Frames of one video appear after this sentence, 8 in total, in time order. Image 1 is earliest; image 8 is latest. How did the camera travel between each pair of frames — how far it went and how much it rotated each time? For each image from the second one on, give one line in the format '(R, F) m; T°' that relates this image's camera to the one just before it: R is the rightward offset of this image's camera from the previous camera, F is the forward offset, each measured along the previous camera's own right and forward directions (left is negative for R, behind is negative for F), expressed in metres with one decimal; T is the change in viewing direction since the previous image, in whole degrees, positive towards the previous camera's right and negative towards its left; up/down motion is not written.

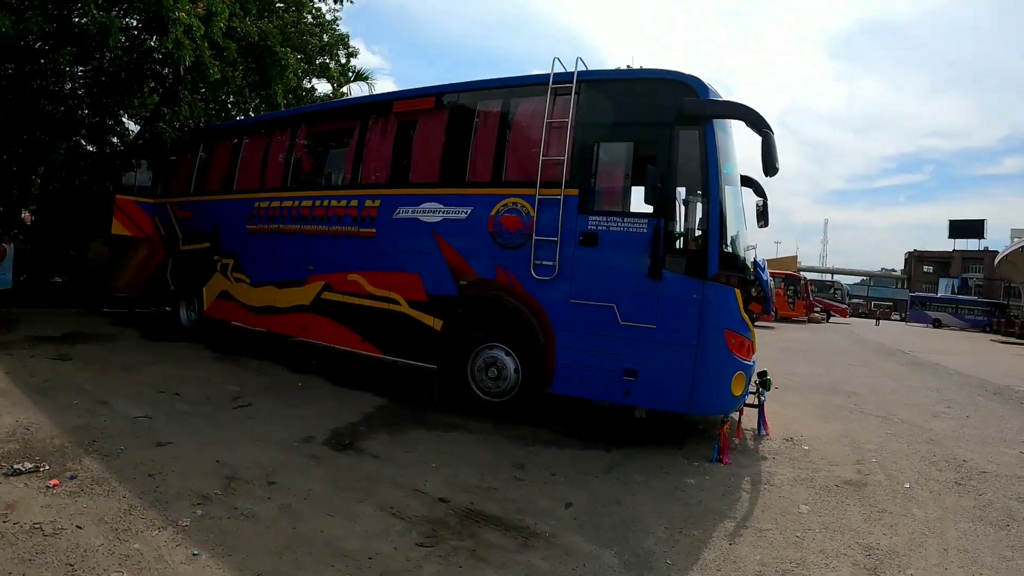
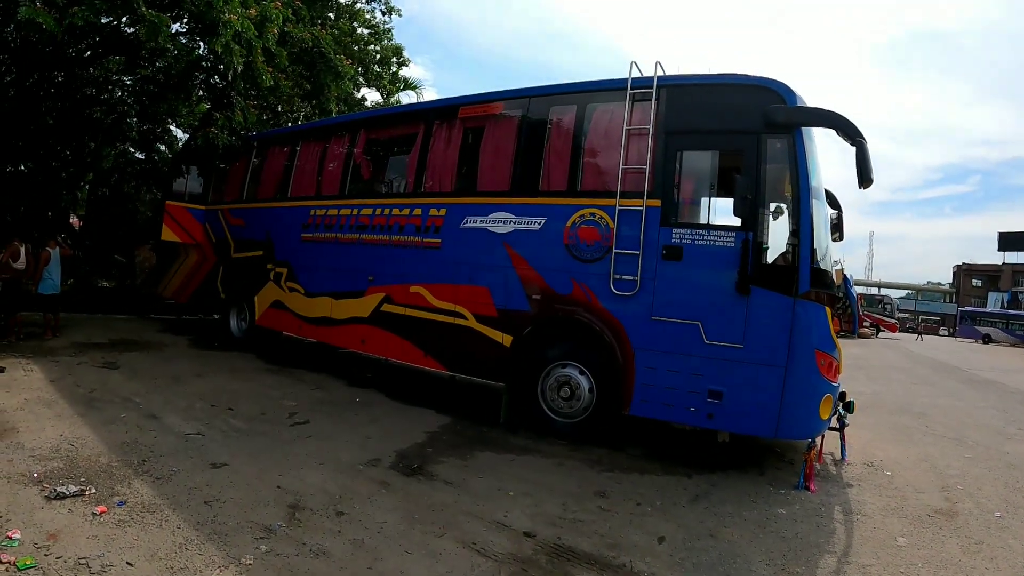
(-0.6, +0.2) m; -2°
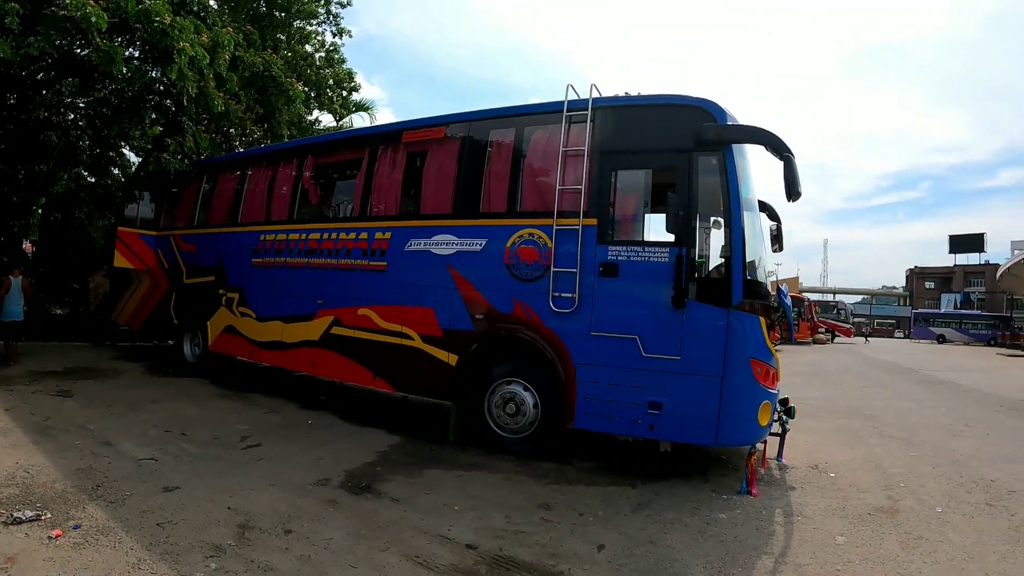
(+0.3, -0.1) m; +2°
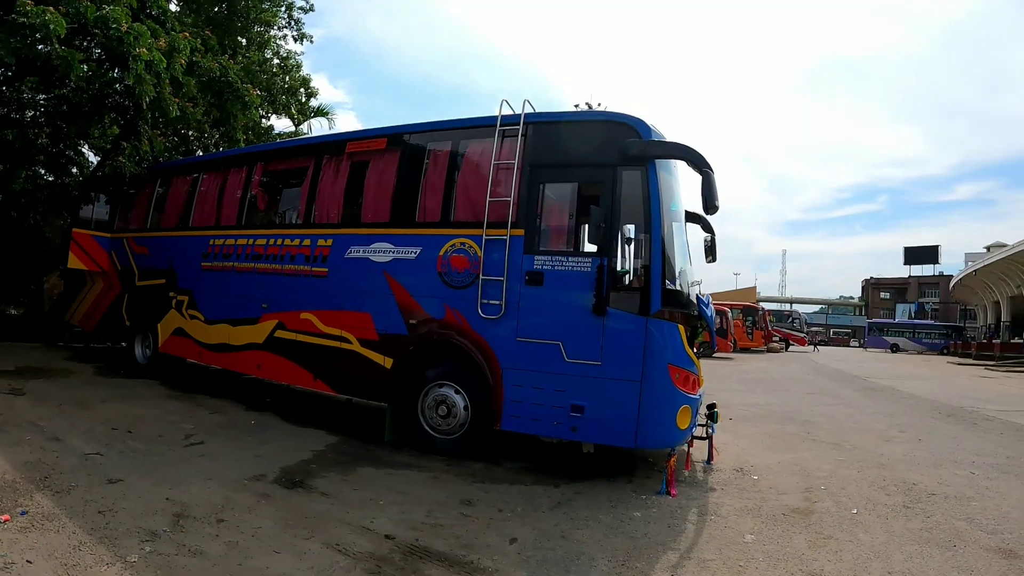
(+0.5, -0.3) m; +2°
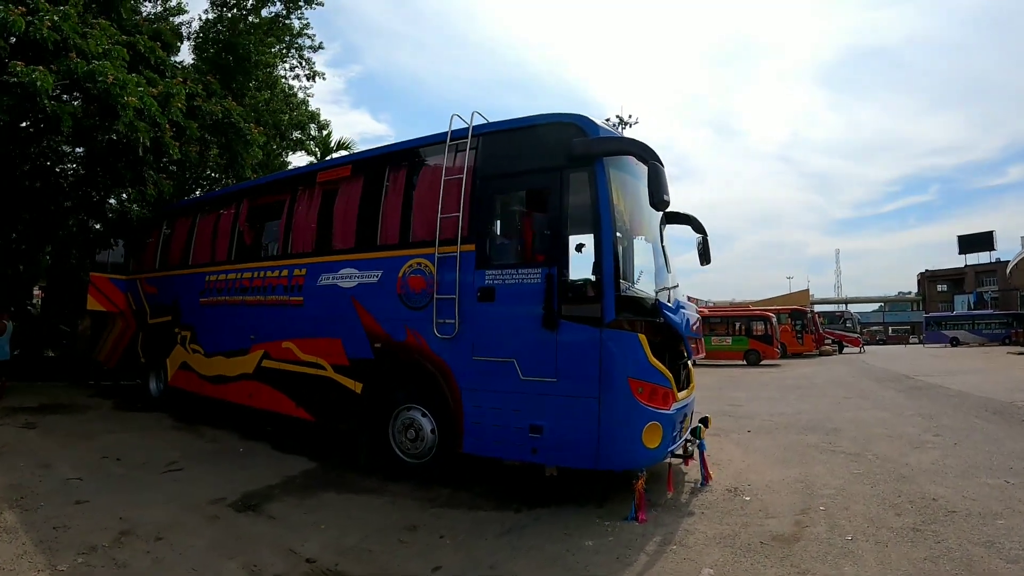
(+1.0, +0.2) m; -6°
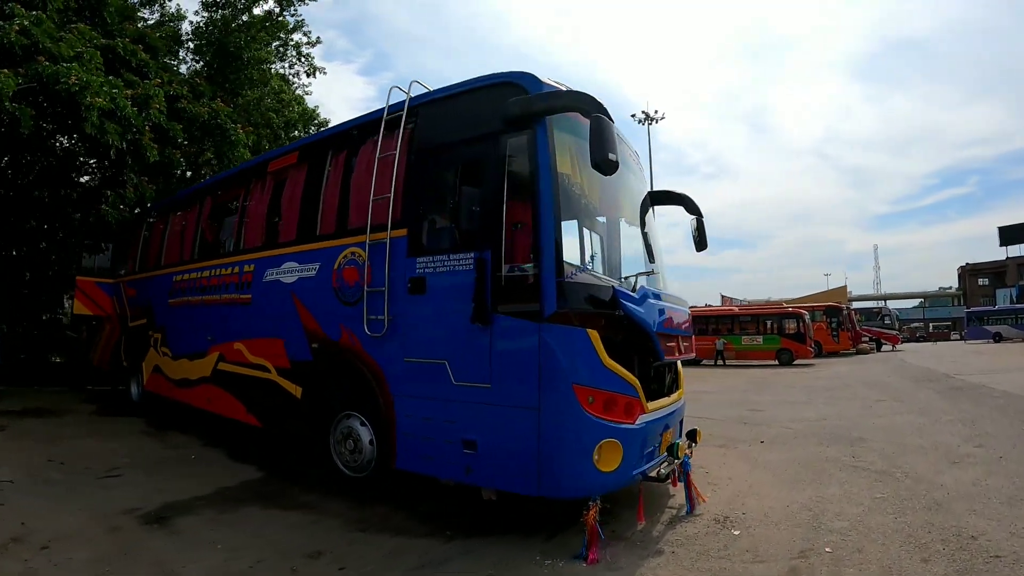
(+0.9, +0.7) m; -5°
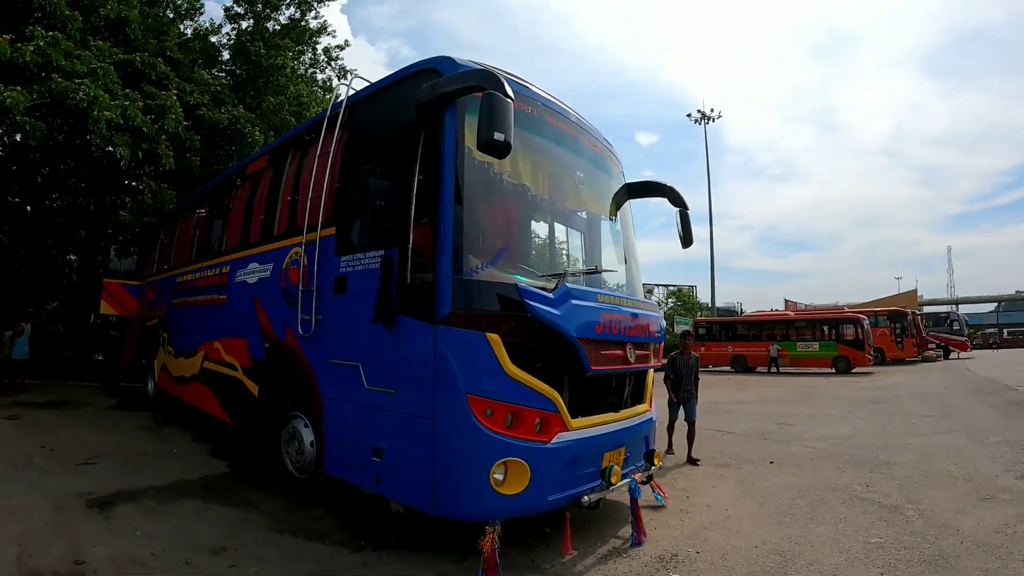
(+1.1, +0.4) m; -7°
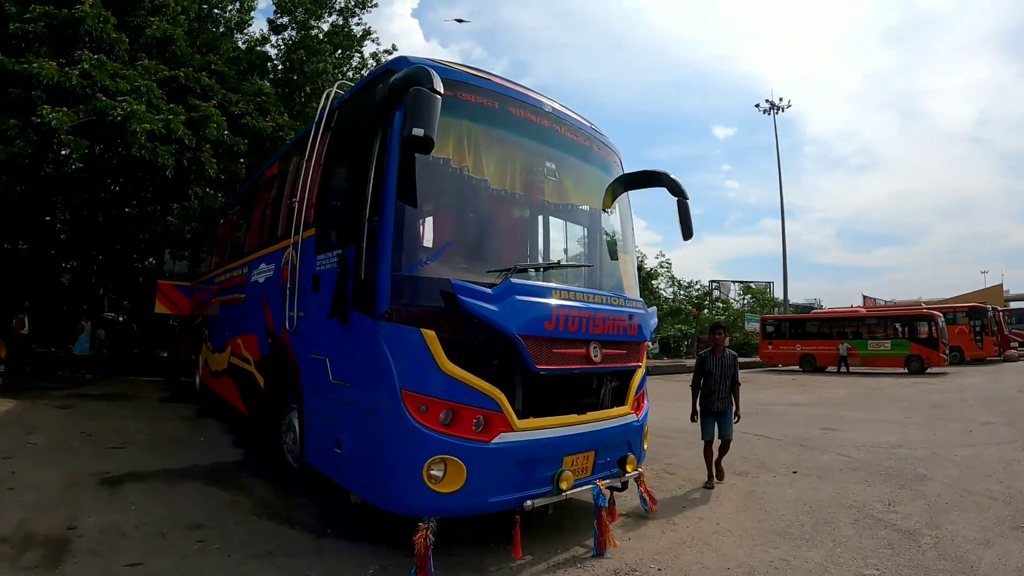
(+0.8, +0.1) m; -7°
